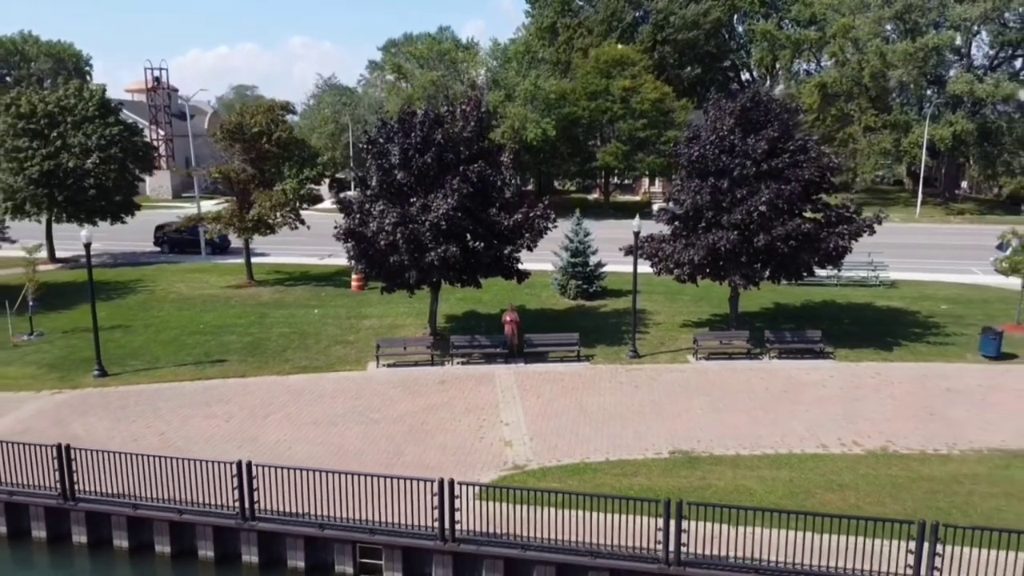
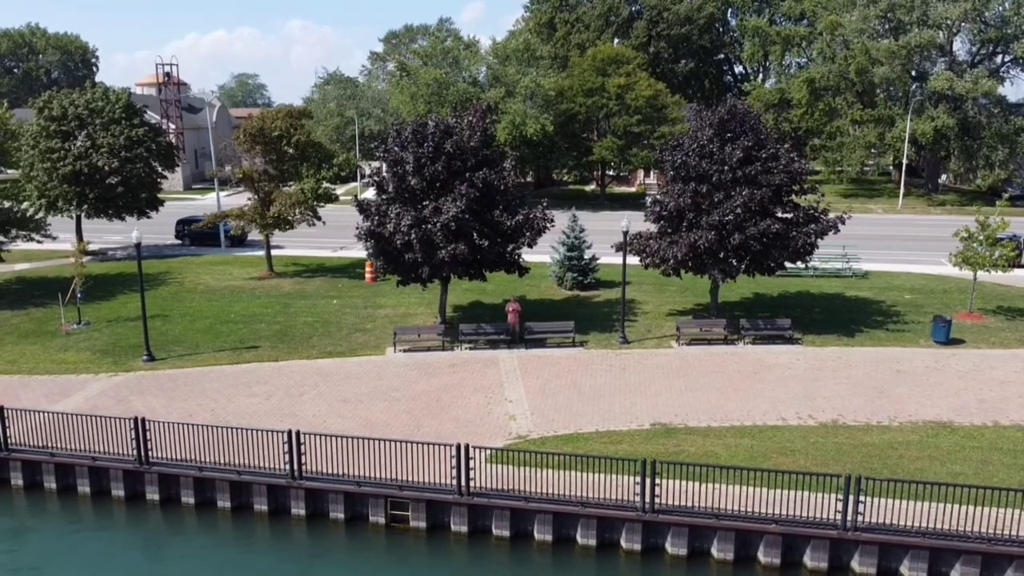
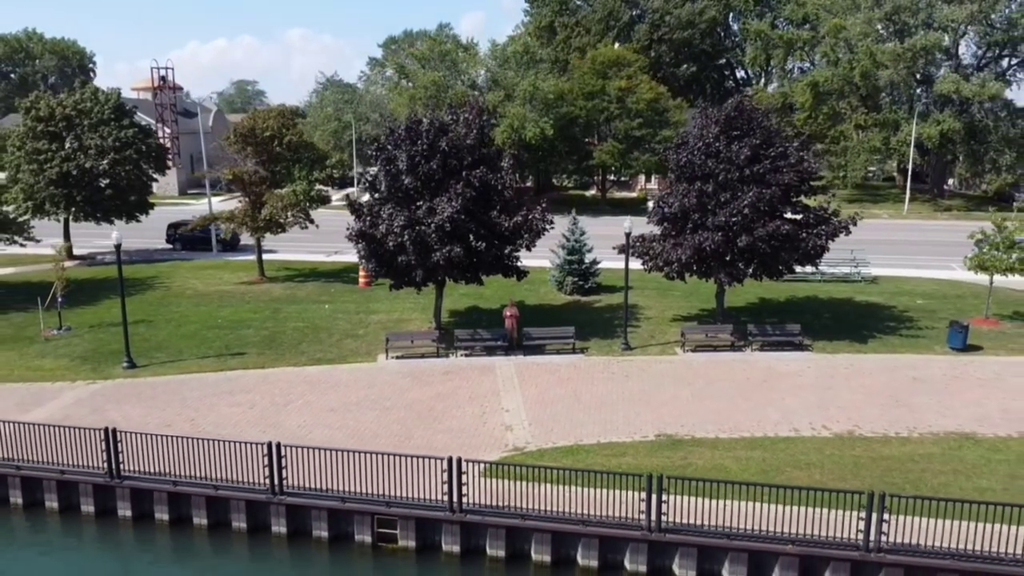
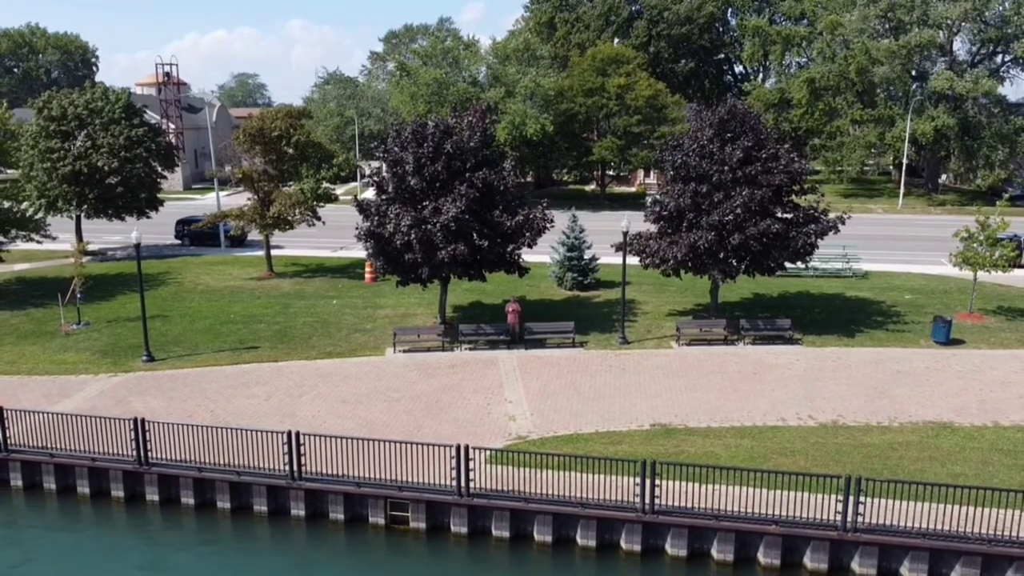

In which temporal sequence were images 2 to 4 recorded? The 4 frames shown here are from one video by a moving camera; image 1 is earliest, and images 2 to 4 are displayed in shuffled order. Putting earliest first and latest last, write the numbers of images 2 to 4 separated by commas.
3, 4, 2
